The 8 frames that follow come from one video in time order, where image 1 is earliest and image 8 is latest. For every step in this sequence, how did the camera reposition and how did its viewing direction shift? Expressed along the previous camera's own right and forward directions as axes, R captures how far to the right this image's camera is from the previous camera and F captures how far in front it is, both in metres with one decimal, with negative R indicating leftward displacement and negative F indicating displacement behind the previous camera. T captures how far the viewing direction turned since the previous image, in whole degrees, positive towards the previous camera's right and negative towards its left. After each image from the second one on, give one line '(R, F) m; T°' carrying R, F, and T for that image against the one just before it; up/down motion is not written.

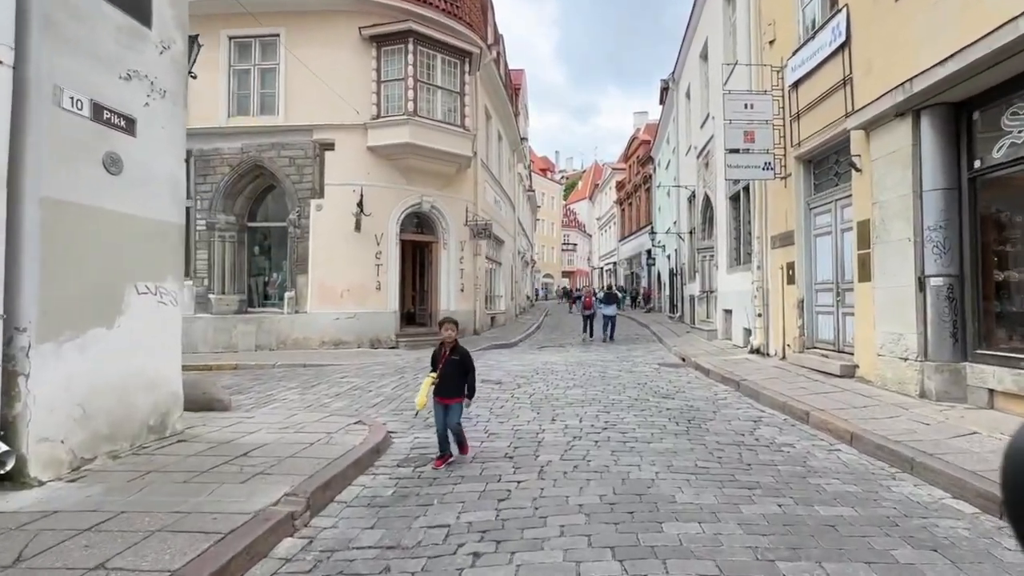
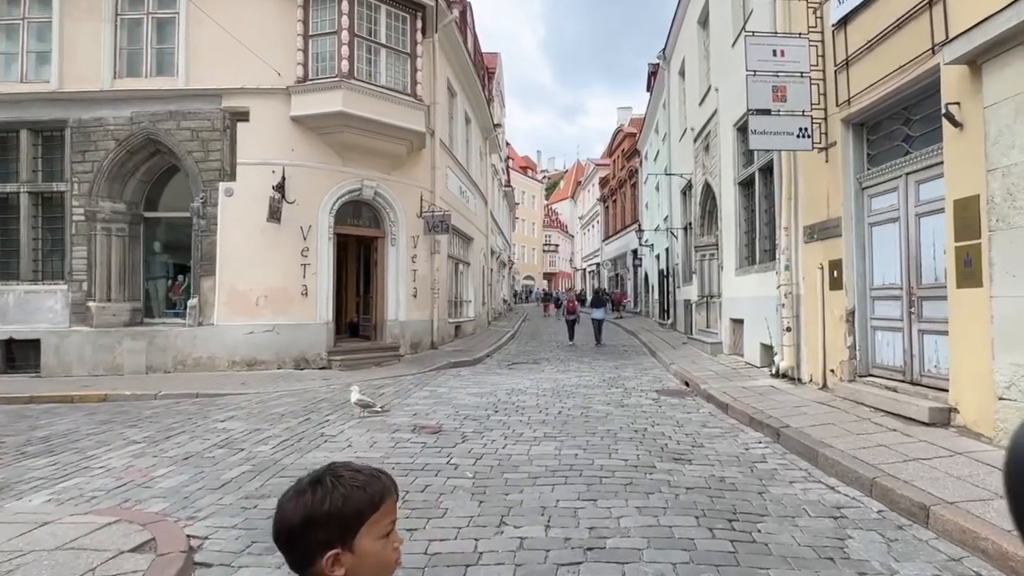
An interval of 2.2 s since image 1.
(+0.5, +3.0) m; +2°
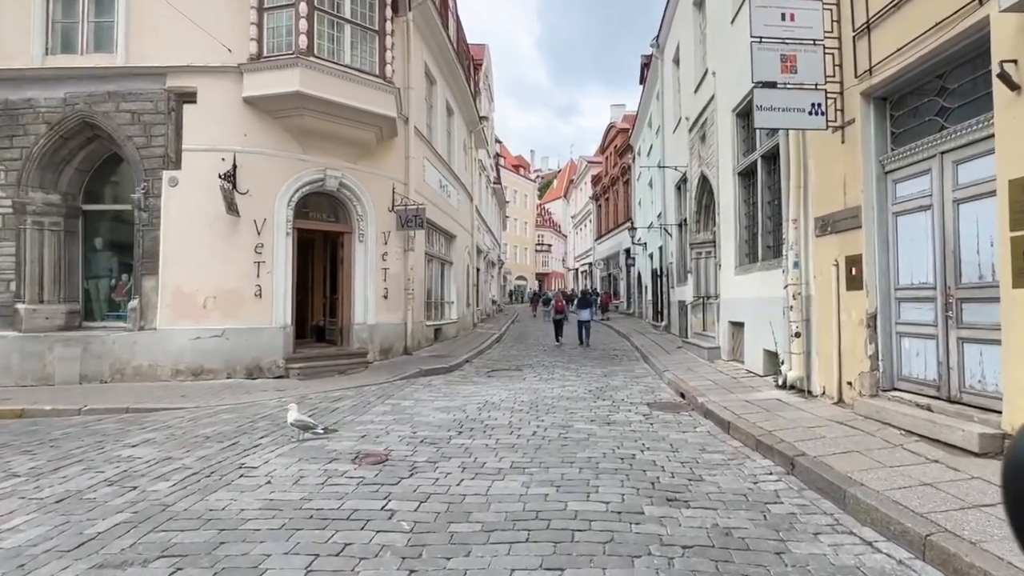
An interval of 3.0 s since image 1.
(+0.4, +1.2) m; +1°
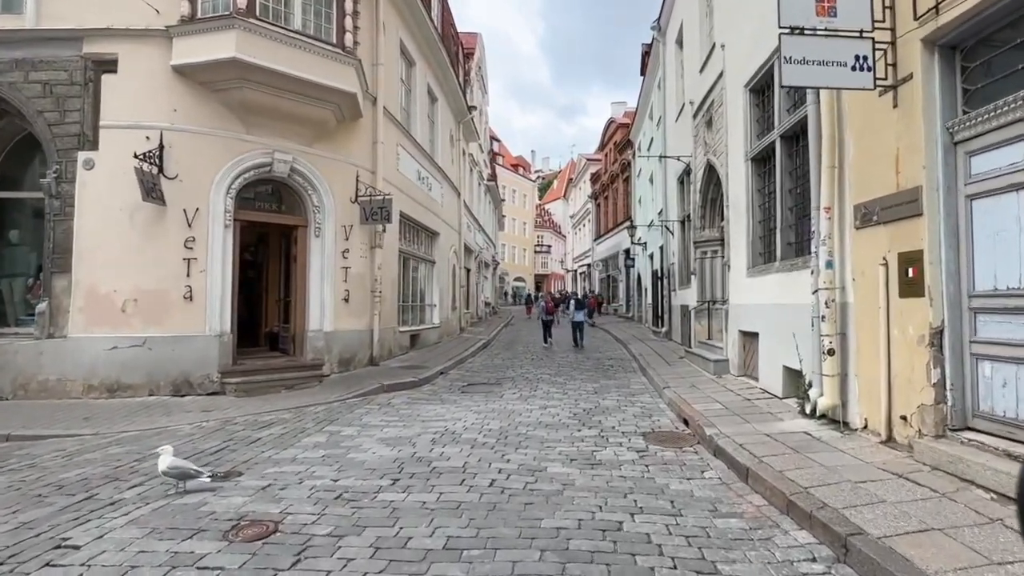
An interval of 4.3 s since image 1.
(+0.5, +1.6) m; 0°
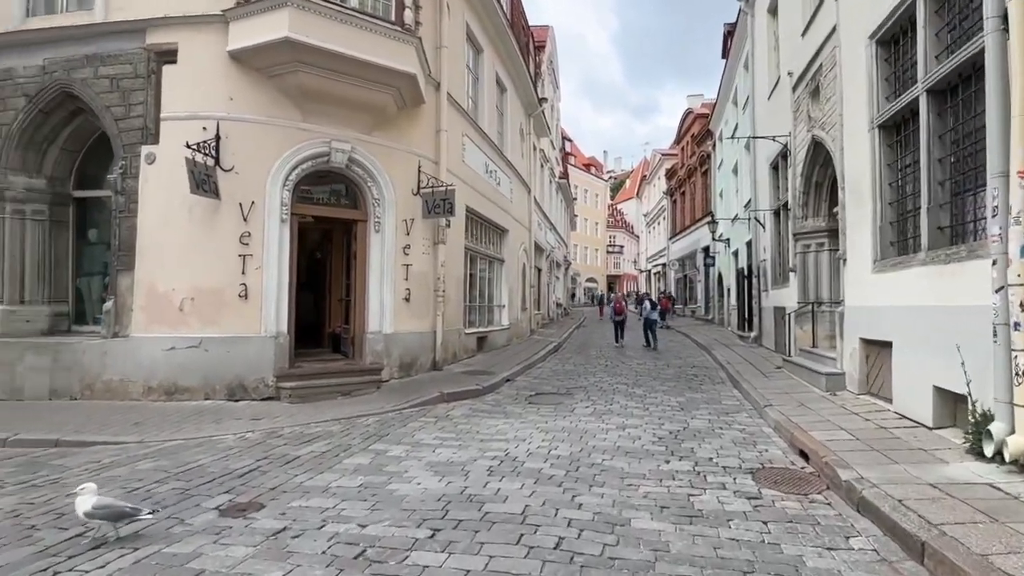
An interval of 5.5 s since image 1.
(0.0, +1.2) m; -8°
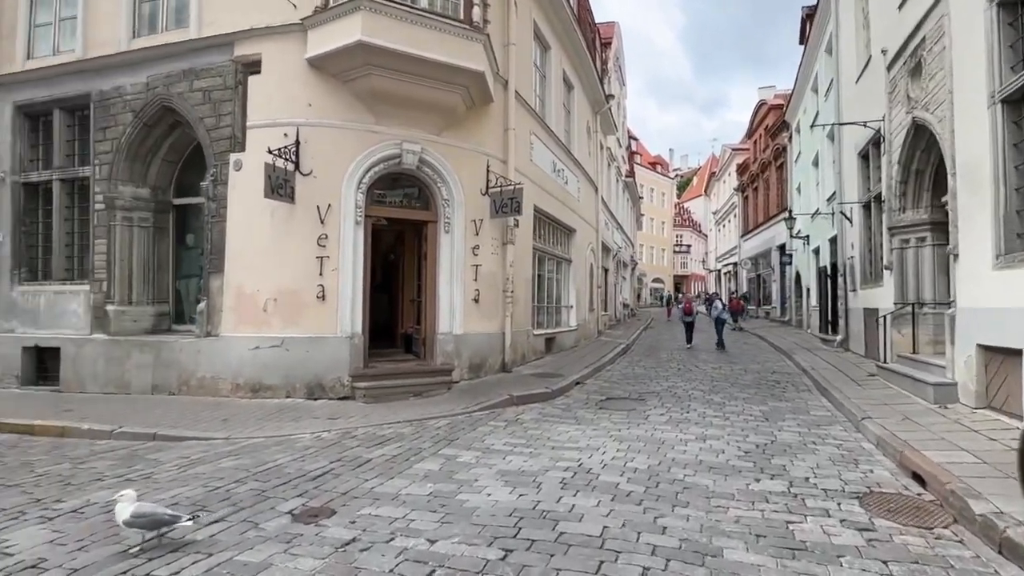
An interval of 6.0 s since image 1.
(-0.1, +0.3) m; -8°
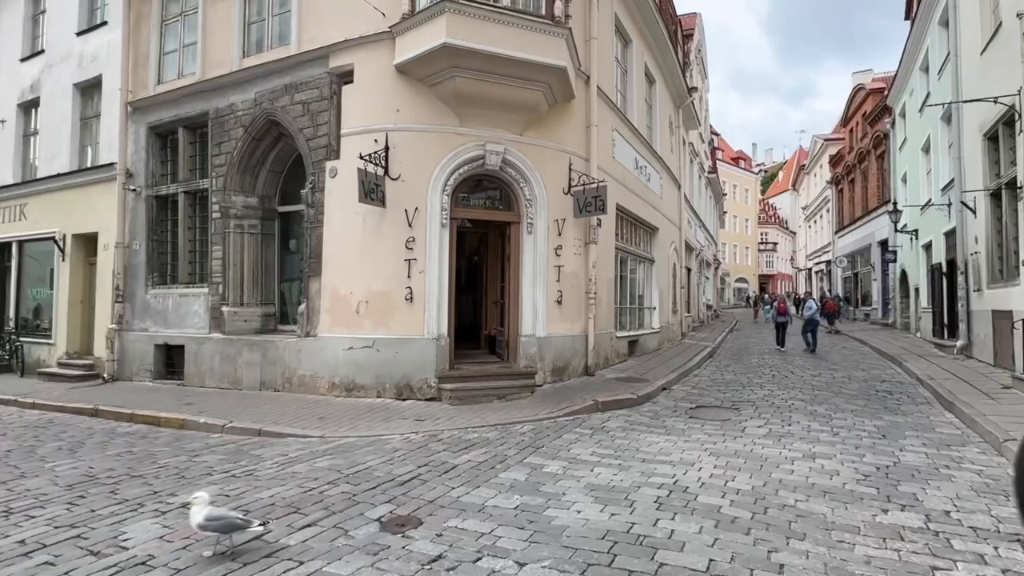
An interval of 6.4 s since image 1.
(-0.1, +0.3) m; -9°
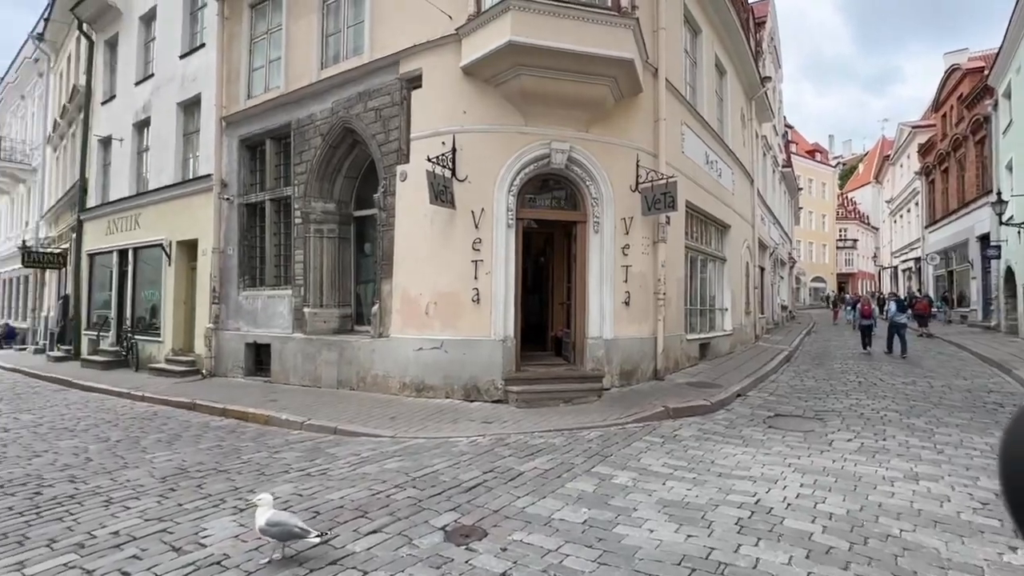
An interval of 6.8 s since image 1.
(0.0, +0.2) m; -7°
